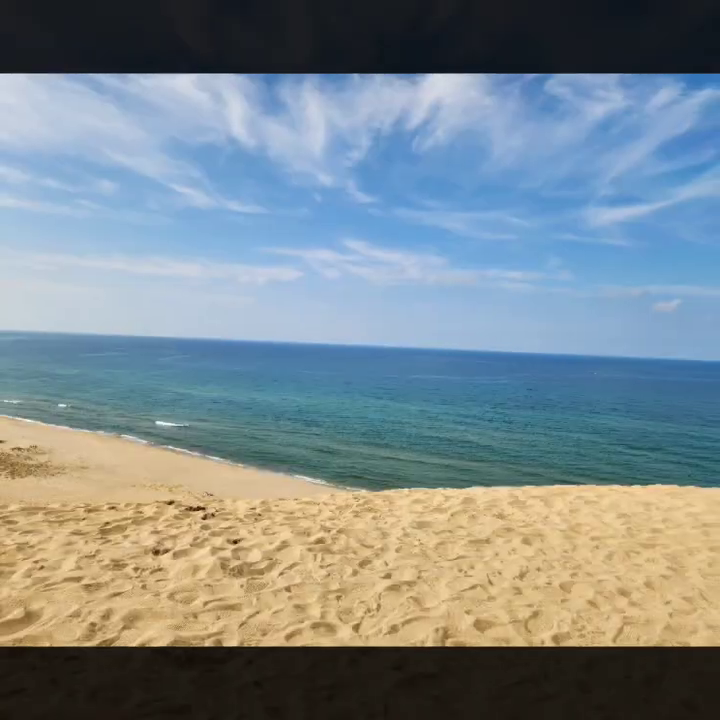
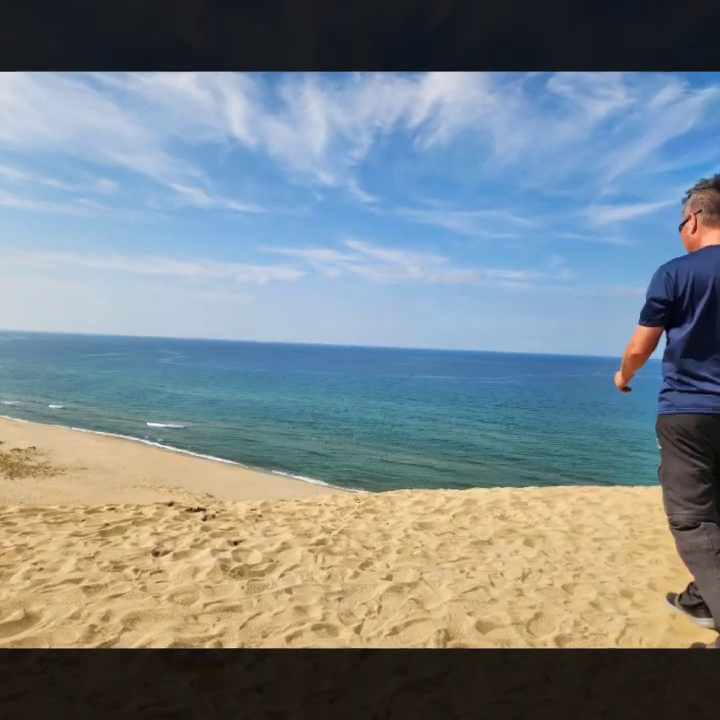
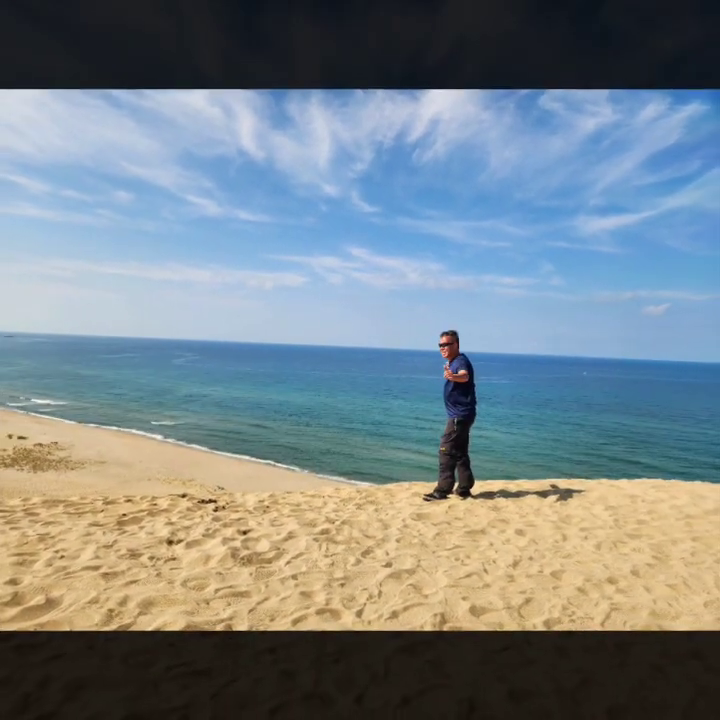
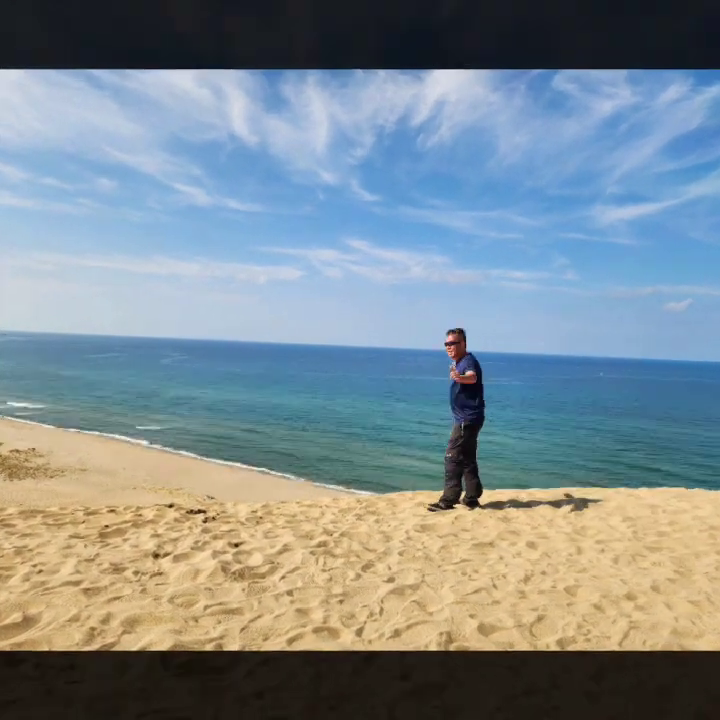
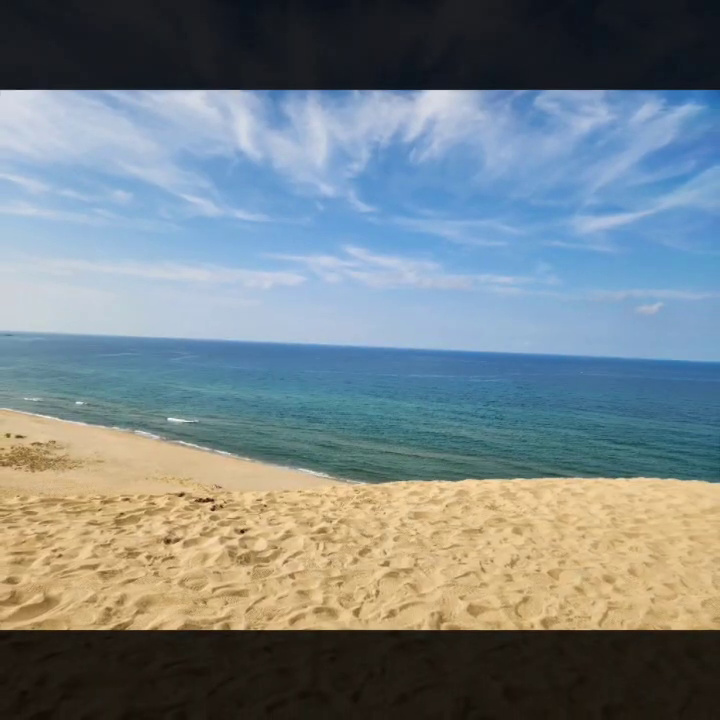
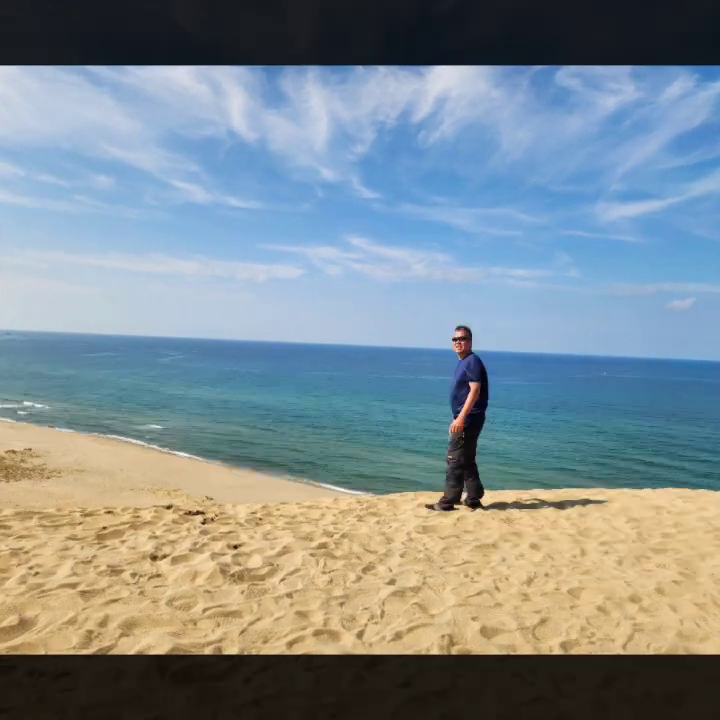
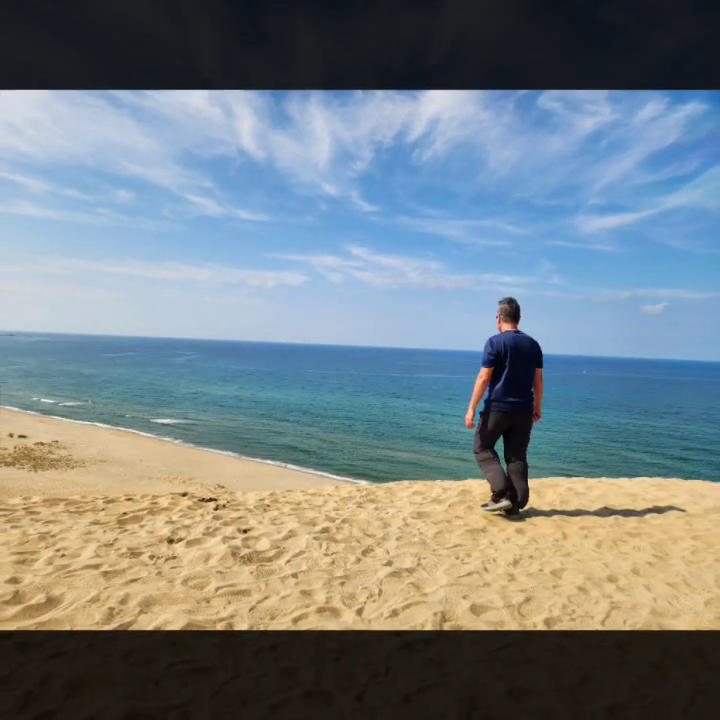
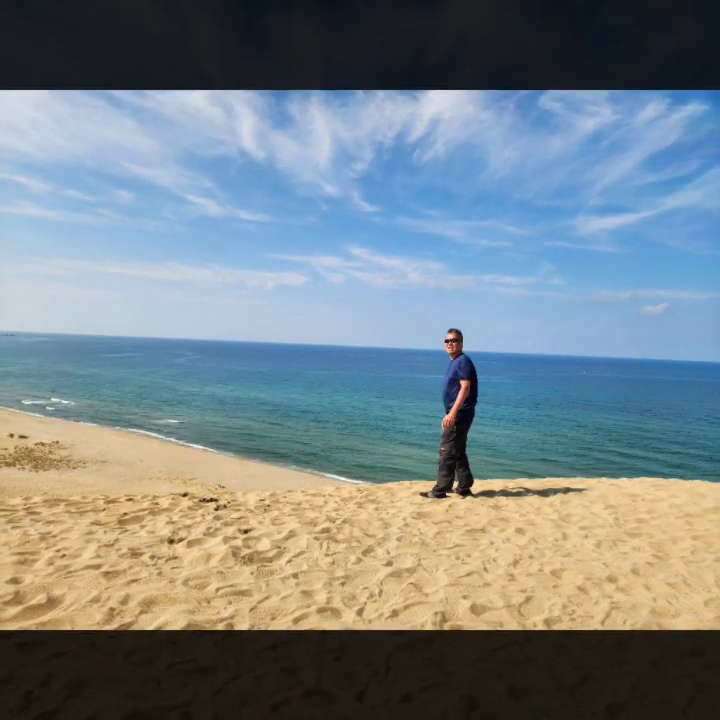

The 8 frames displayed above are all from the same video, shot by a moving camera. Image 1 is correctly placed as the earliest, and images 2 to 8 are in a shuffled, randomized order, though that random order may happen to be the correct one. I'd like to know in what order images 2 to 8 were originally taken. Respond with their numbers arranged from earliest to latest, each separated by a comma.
5, 2, 7, 6, 8, 4, 3
